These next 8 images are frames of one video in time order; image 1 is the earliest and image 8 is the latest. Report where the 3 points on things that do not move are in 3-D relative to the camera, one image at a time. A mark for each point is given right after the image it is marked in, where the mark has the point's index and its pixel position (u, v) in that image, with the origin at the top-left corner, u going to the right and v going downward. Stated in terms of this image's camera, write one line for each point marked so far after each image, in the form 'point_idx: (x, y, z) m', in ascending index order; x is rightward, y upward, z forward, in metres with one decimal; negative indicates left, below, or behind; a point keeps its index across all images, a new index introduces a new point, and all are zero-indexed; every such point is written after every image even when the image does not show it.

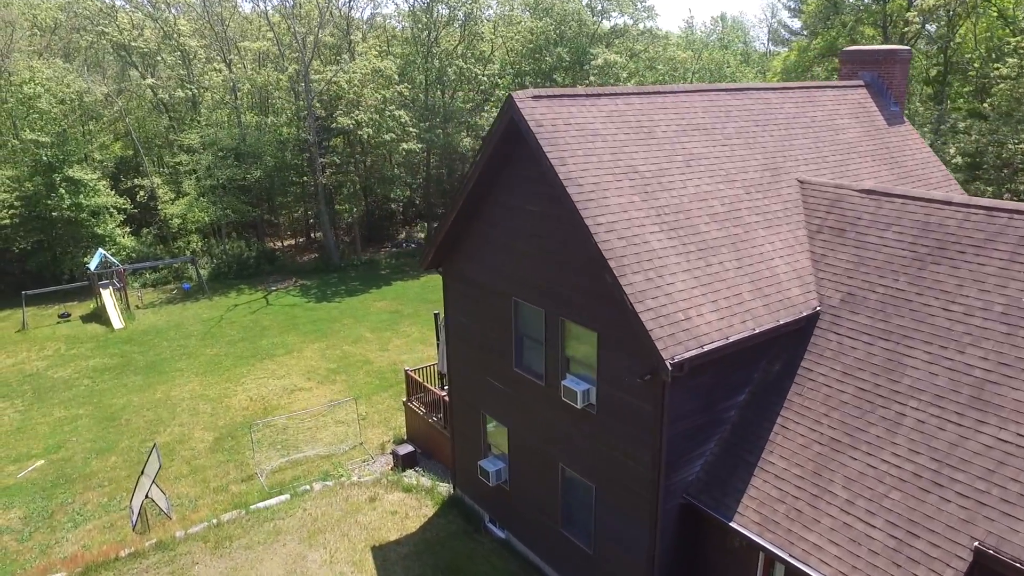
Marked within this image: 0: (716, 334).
0: (+2.1, -0.5, +8.7) m
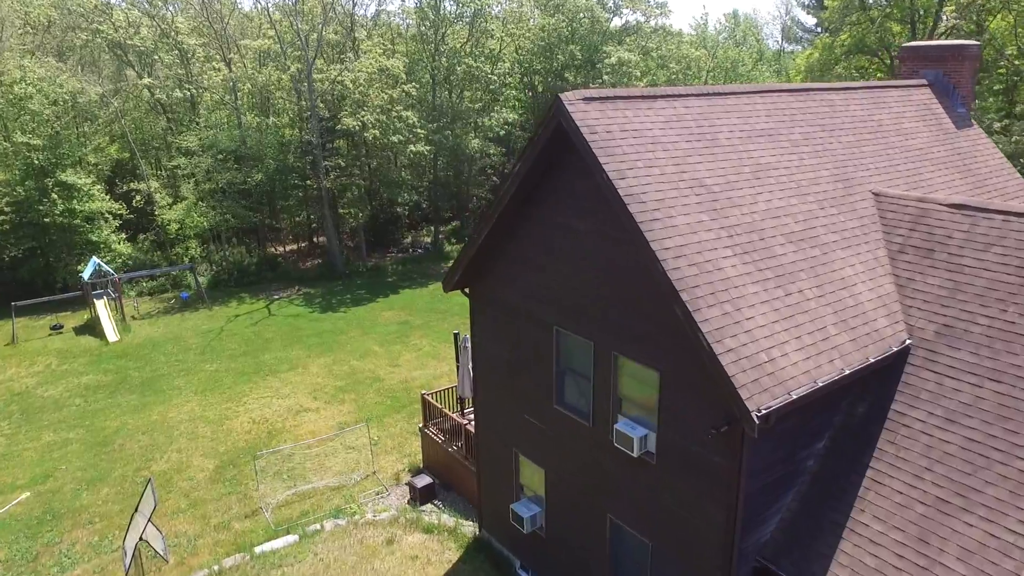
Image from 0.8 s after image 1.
0: (+2.6, -0.8, +7.4) m
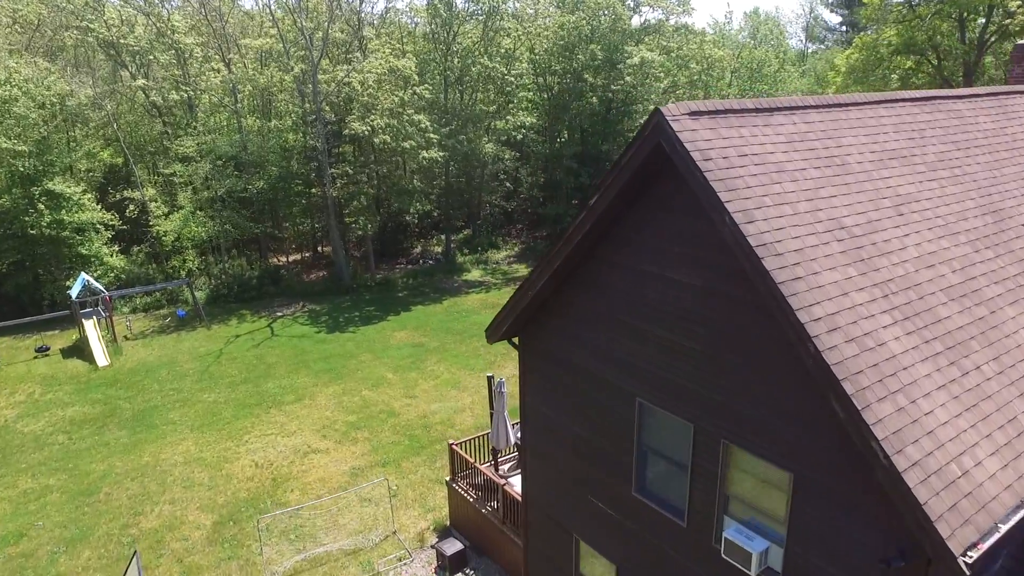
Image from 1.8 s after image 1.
0: (+3.2, -1.4, +5.4) m
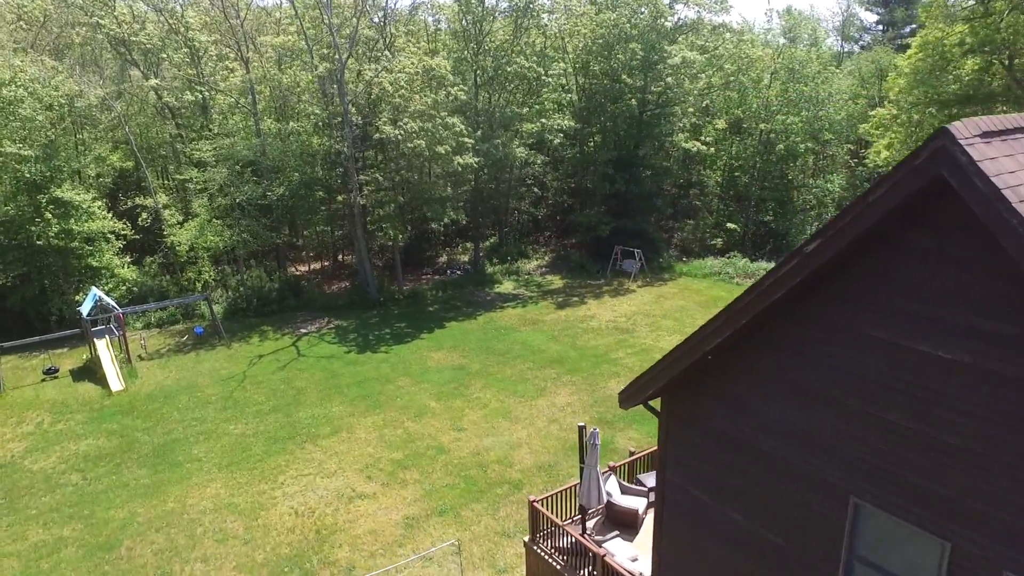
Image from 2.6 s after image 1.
0: (+4.5, -1.8, +3.6) m
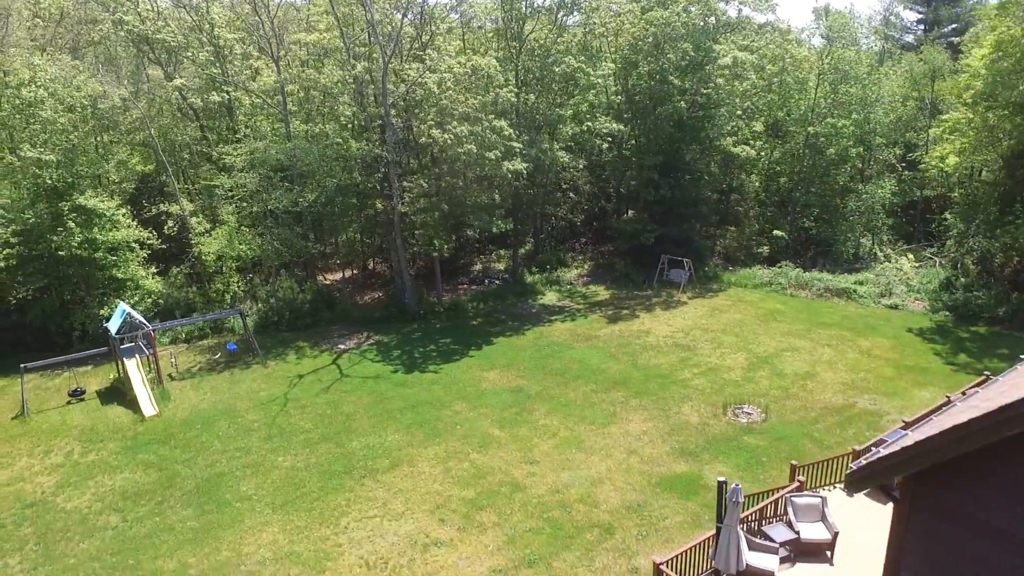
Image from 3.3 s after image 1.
0: (+6.1, -2.2, +2.1) m
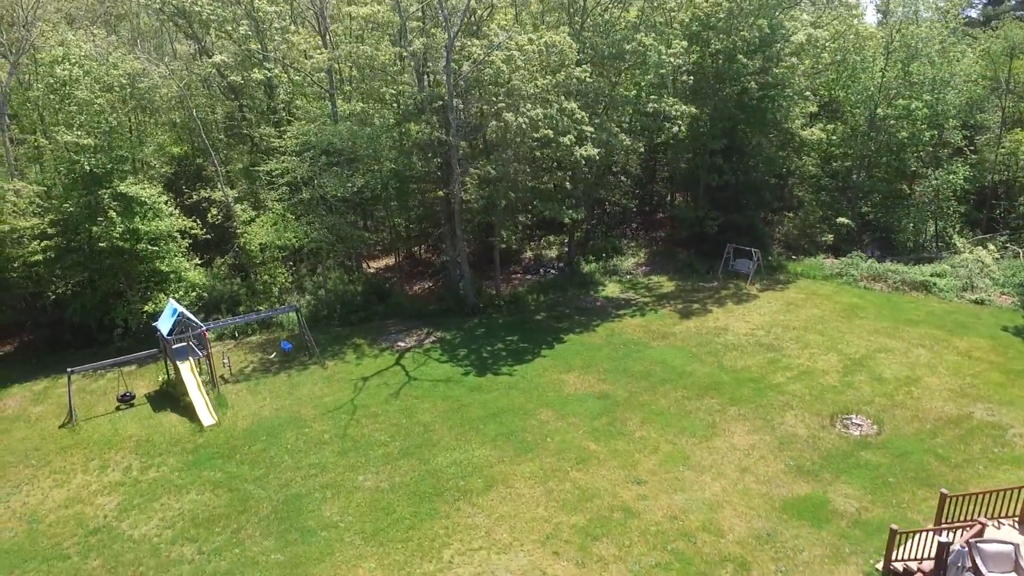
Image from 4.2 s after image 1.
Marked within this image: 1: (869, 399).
0: (+8.0, -2.7, +0.6) m
1: (+8.0, -2.5, +18.8) m
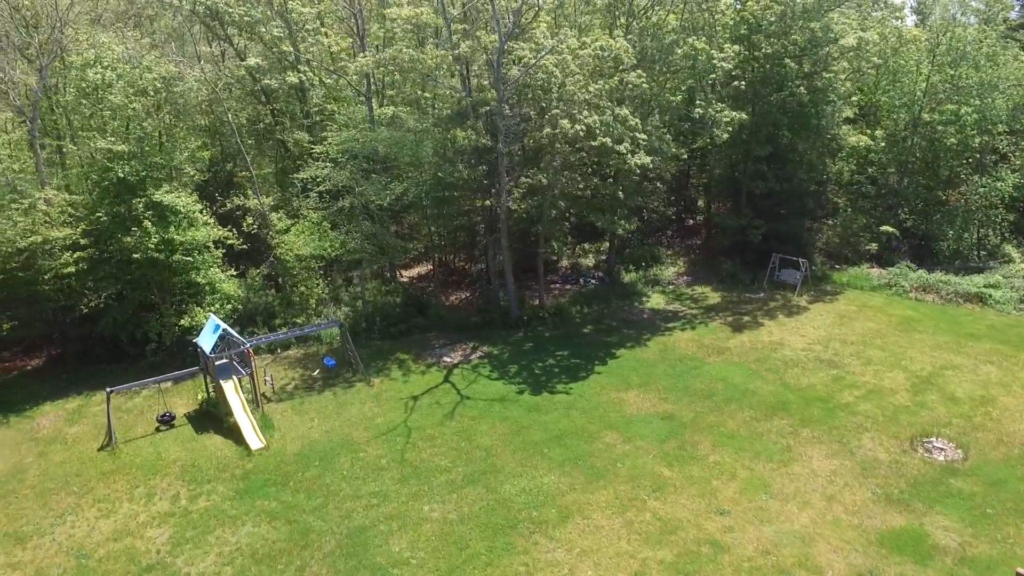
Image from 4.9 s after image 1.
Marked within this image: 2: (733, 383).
0: (+9.3, -3.0, -0.3) m
1: (+9.3, -2.8, +18.0) m
2: (+5.2, -2.2, +19.9) m
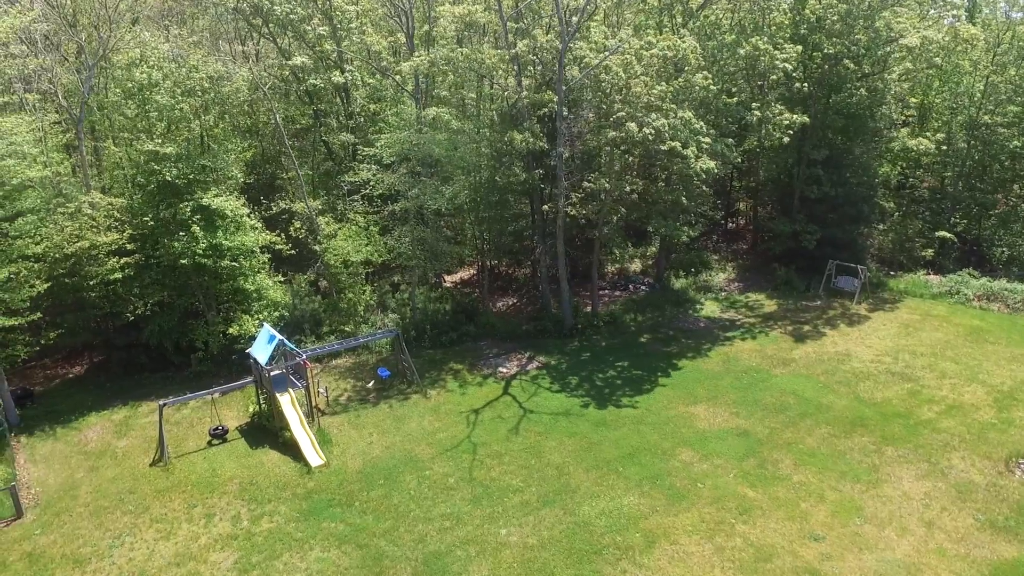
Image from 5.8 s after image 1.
0: (+10.5, -3.2, -1.2) m
1: (+10.7, -3.1, +17.0) m
2: (+6.7, -2.5, +19.0) m
